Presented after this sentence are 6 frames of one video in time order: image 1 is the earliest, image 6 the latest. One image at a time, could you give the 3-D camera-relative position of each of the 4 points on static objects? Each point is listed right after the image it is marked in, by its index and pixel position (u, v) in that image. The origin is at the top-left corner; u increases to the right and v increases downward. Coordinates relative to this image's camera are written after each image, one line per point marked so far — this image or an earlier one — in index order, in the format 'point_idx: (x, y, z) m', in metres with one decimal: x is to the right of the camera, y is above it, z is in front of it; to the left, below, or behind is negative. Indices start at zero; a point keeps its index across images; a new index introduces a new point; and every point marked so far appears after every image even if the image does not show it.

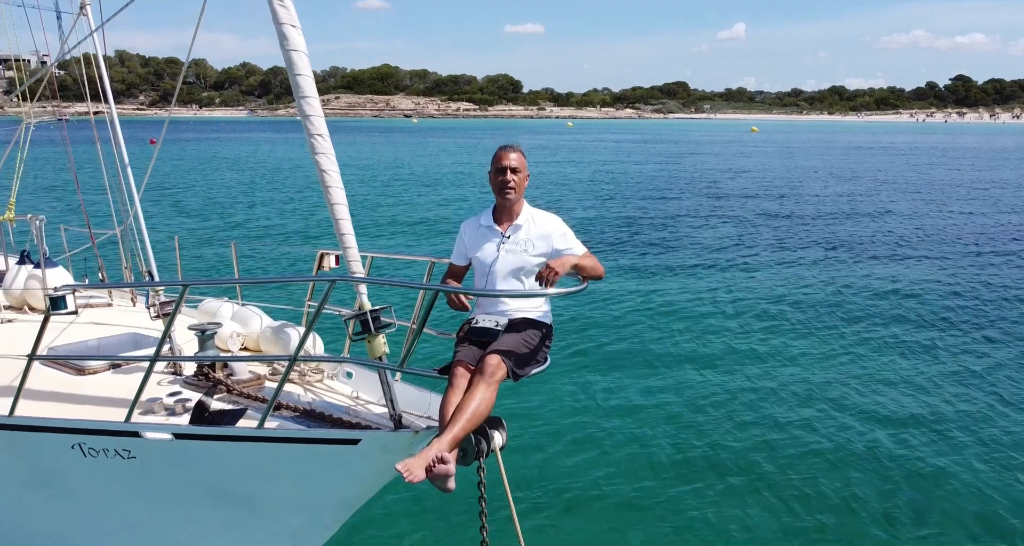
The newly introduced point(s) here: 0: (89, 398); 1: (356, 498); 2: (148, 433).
0: (-2.1, -0.6, +4.1) m
1: (-0.7, -1.0, +3.8) m
2: (-1.6, -0.7, +3.7) m
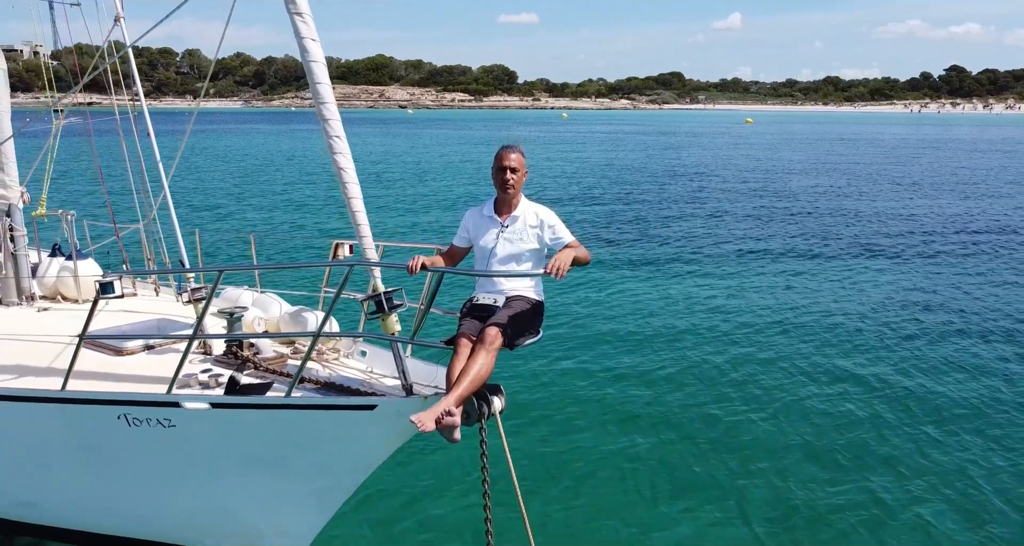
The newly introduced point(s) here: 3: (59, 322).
0: (-2.1, -0.6, +4.5) m
1: (-0.7, -1.0, +4.2) m
2: (-1.7, -0.7, +4.1) m
3: (-3.2, -0.3, +5.7) m
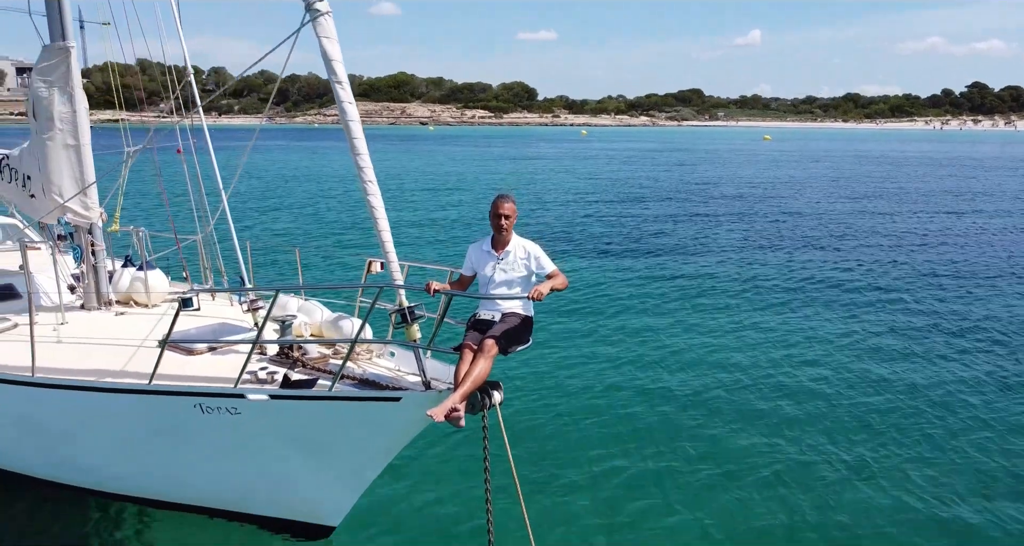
0: (-2.1, -0.7, +5.5) m
1: (-0.7, -1.1, +5.2) m
2: (-1.7, -0.8, +5.1) m
3: (-3.2, -0.4, +6.8) m
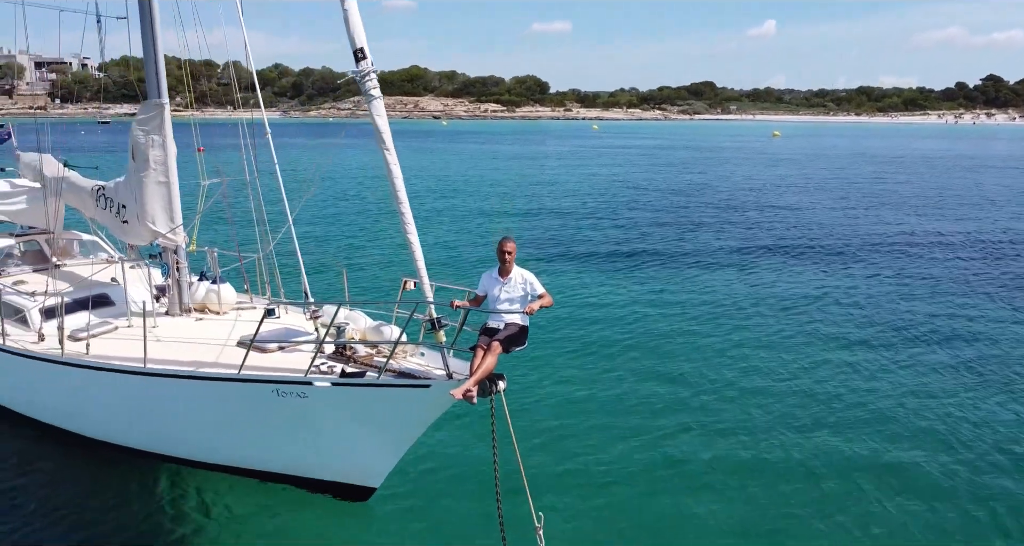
0: (-2.1, -0.8, +7.1) m
1: (-0.7, -1.2, +6.8) m
2: (-1.6, -0.9, +6.7) m
3: (-3.1, -0.6, +8.4) m
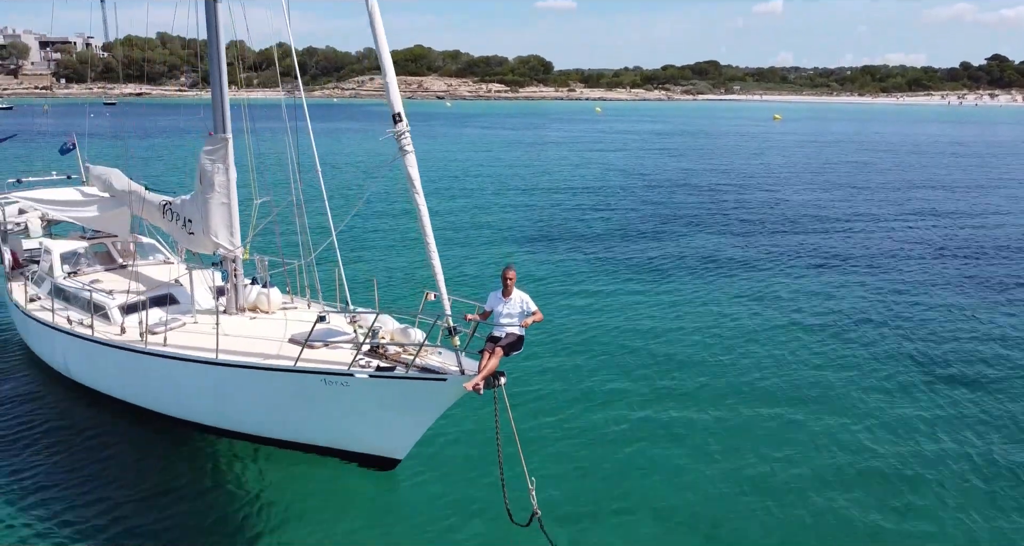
0: (-2.1, -1.0, +8.9) m
1: (-0.7, -1.4, +8.6) m
2: (-1.7, -1.1, +8.5) m
3: (-3.1, -0.7, +10.1) m
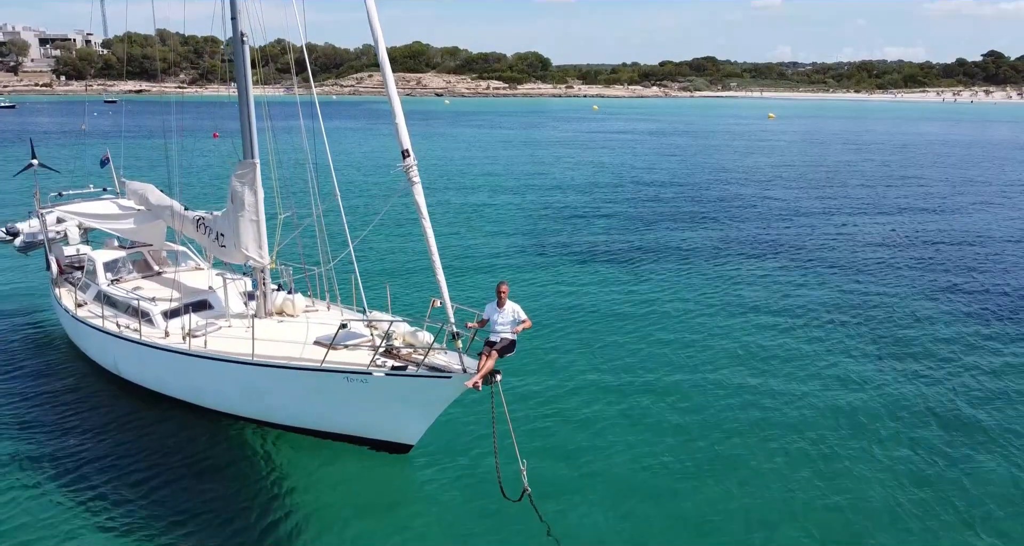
0: (-2.2, -1.2, +10.4) m
1: (-0.8, -1.6, +10.0) m
2: (-1.7, -1.3, +9.9) m
3: (-3.2, -0.8, +11.6) m
